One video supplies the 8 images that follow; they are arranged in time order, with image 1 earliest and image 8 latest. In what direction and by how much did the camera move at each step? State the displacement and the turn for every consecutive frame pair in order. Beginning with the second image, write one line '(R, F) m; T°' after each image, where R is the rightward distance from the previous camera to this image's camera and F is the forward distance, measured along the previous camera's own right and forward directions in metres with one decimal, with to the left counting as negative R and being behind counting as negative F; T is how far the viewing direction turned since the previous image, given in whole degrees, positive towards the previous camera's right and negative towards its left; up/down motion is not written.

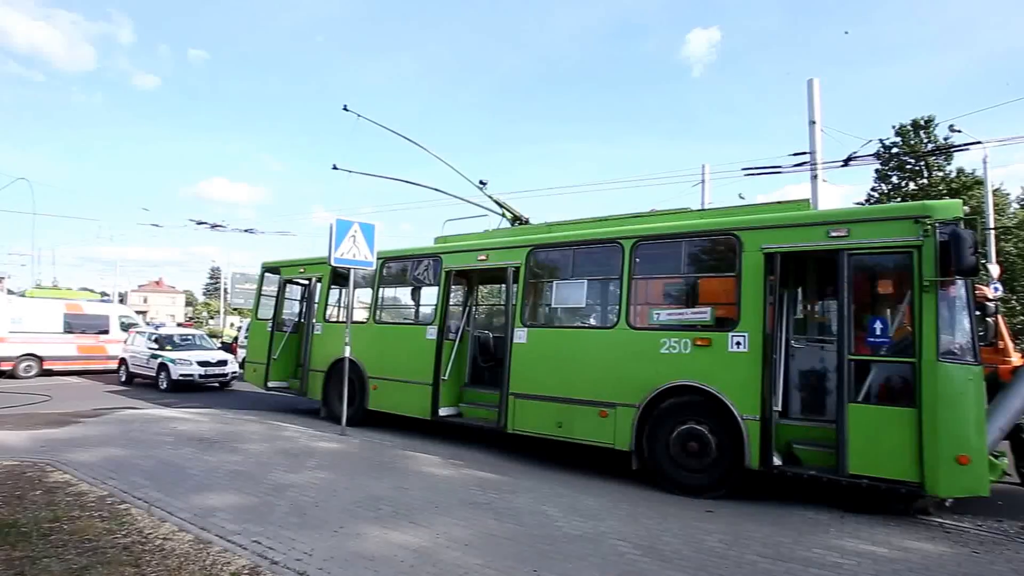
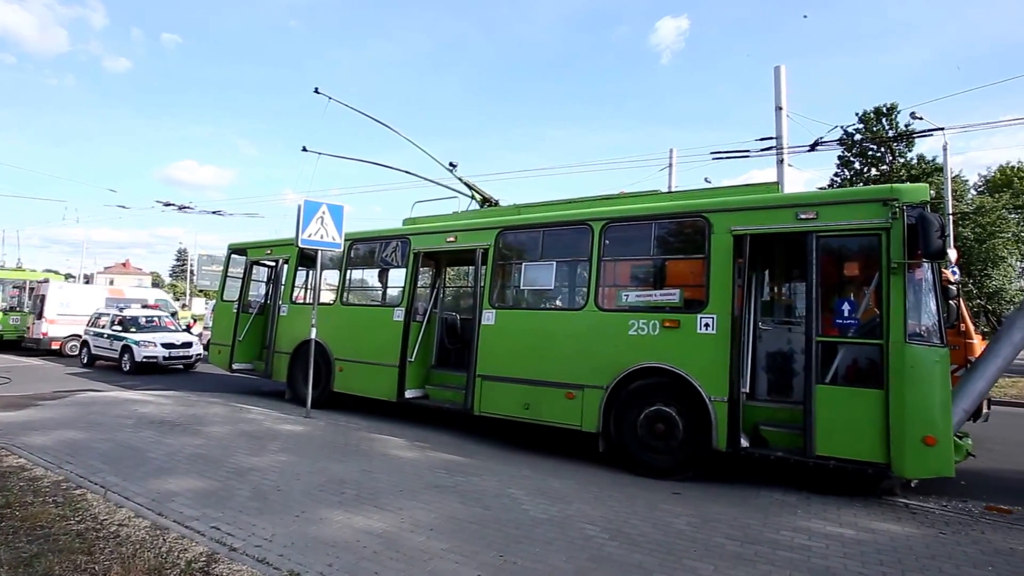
(0.0, +0.1) m; +2°
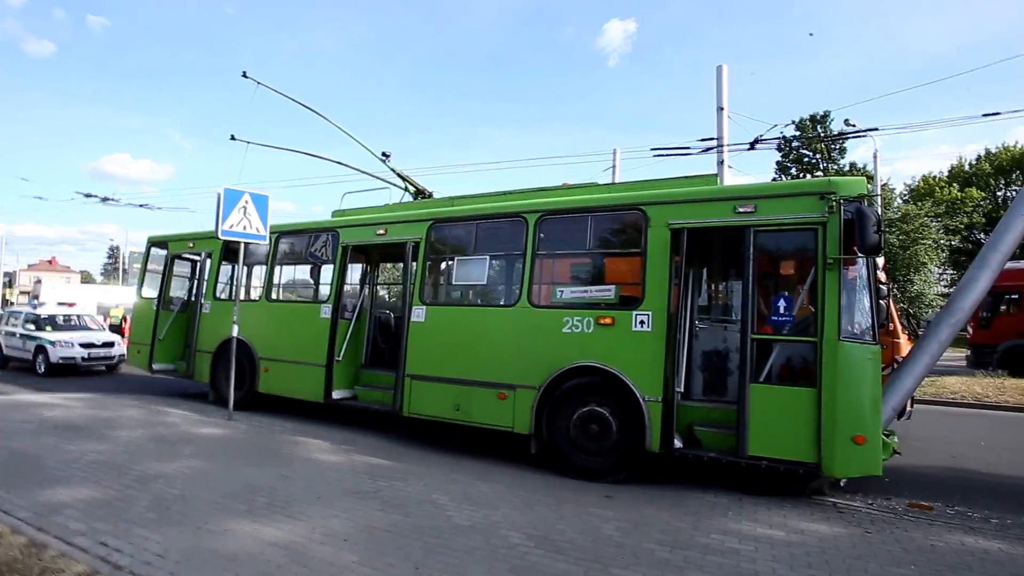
(+0.2, +0.3) m; +4°
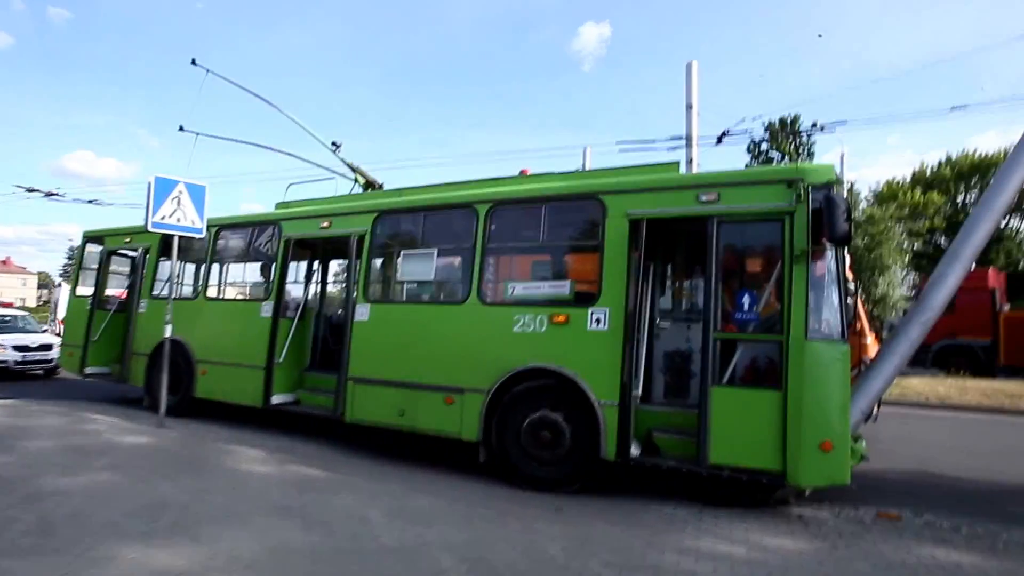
(+0.2, +0.5) m; +2°
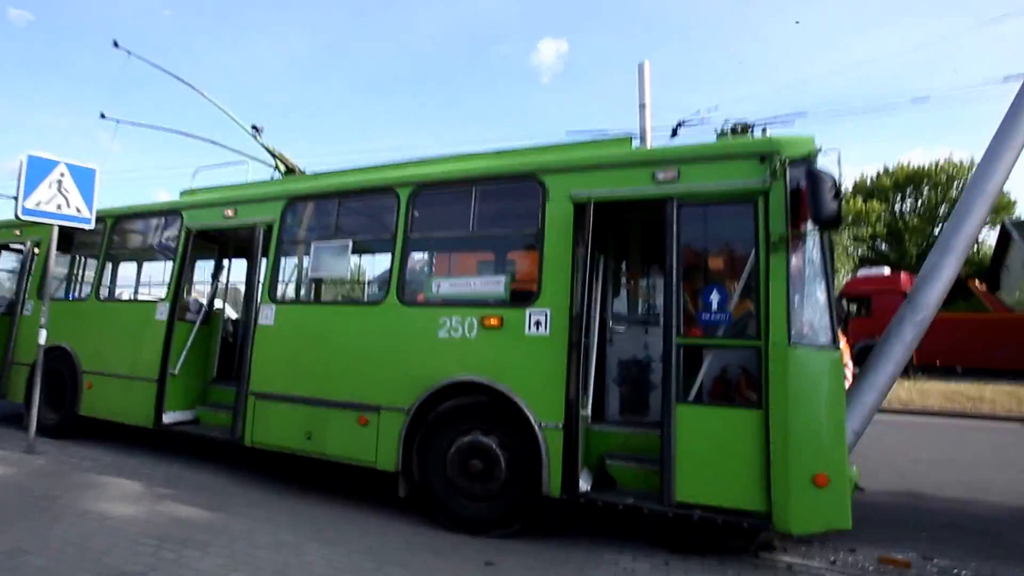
(+0.3, +1.1) m; +3°
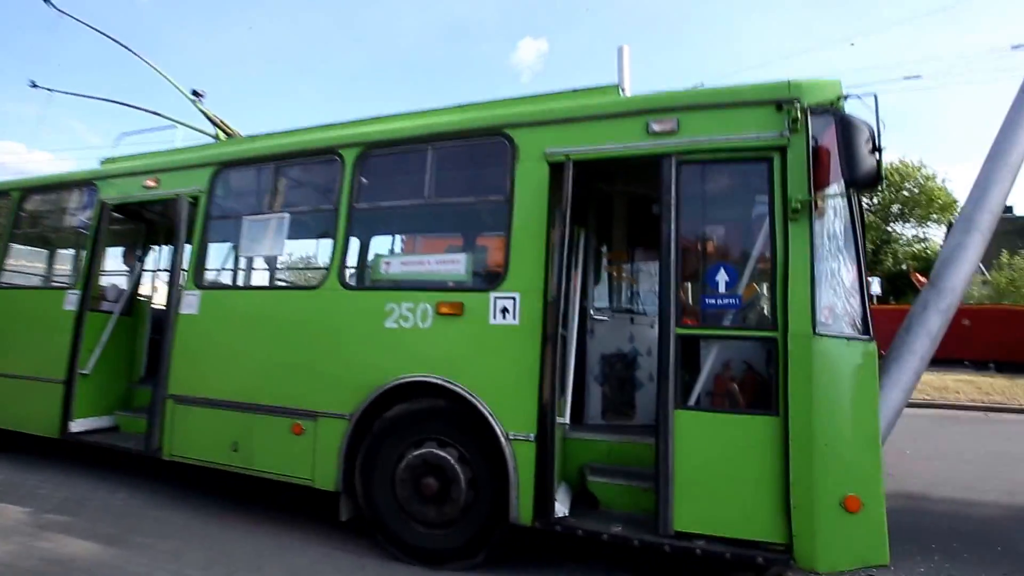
(+0.1, +0.9) m; +2°
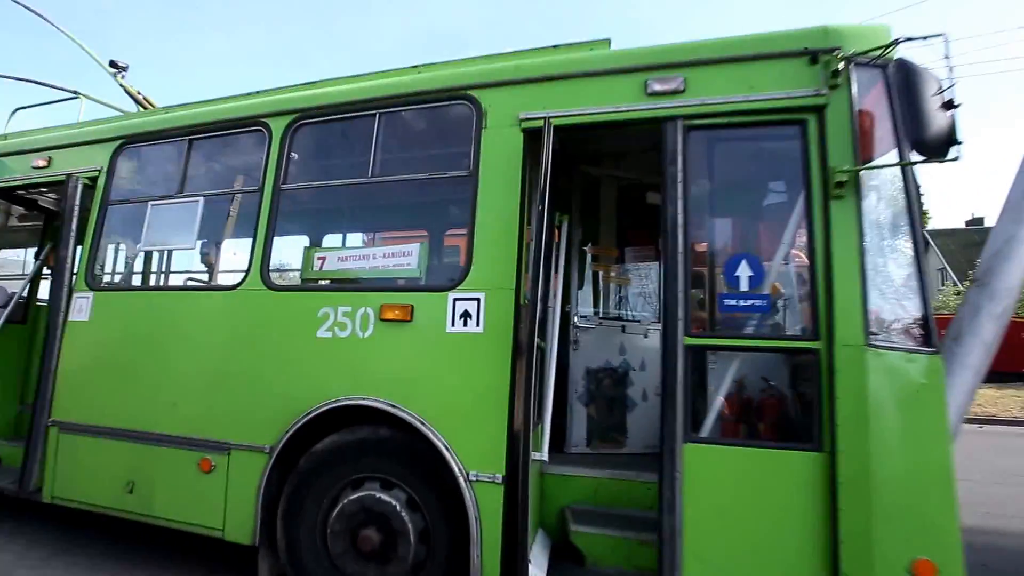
(+0.1, +0.9) m; +2°
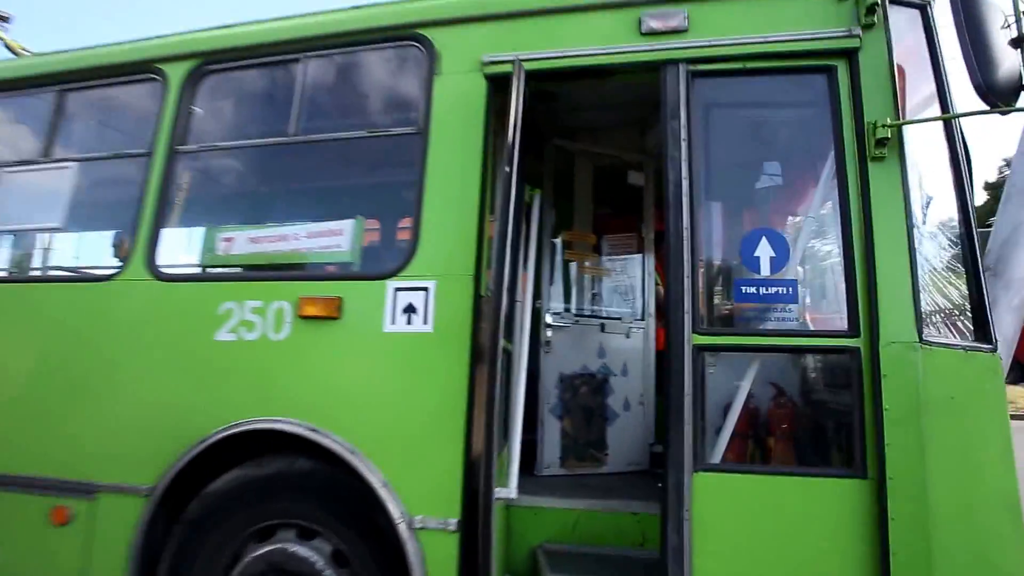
(0.0, +0.7) m; +3°
